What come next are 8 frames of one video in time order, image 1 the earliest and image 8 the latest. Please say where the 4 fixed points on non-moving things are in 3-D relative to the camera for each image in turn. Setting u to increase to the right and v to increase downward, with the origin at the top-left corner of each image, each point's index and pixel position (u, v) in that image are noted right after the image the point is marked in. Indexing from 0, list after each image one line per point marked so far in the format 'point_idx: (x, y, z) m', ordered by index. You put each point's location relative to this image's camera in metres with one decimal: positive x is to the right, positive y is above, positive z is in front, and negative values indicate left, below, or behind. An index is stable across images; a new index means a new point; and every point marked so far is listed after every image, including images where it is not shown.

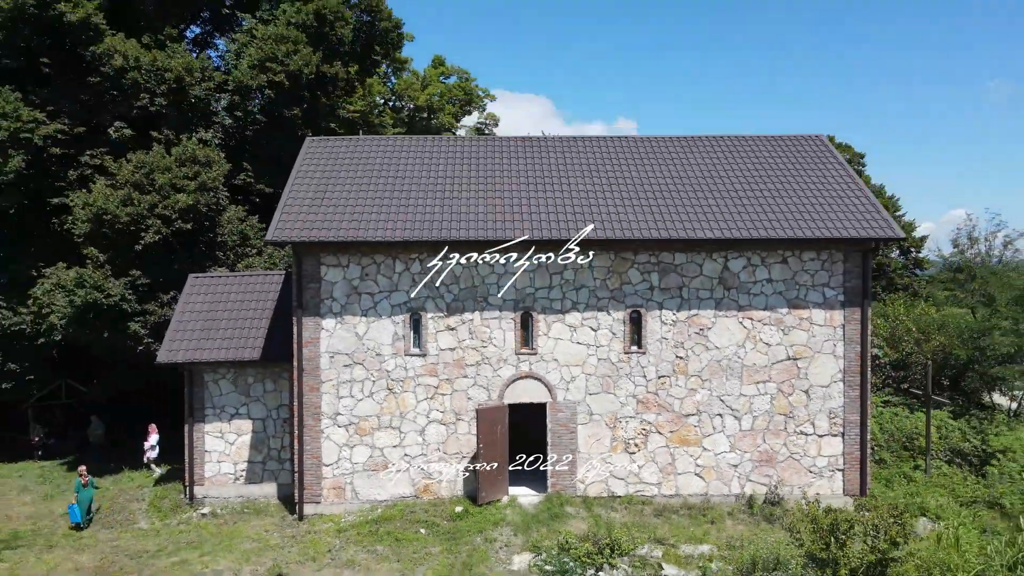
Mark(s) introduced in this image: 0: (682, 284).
0: (+3.1, +0.1, +11.6) m
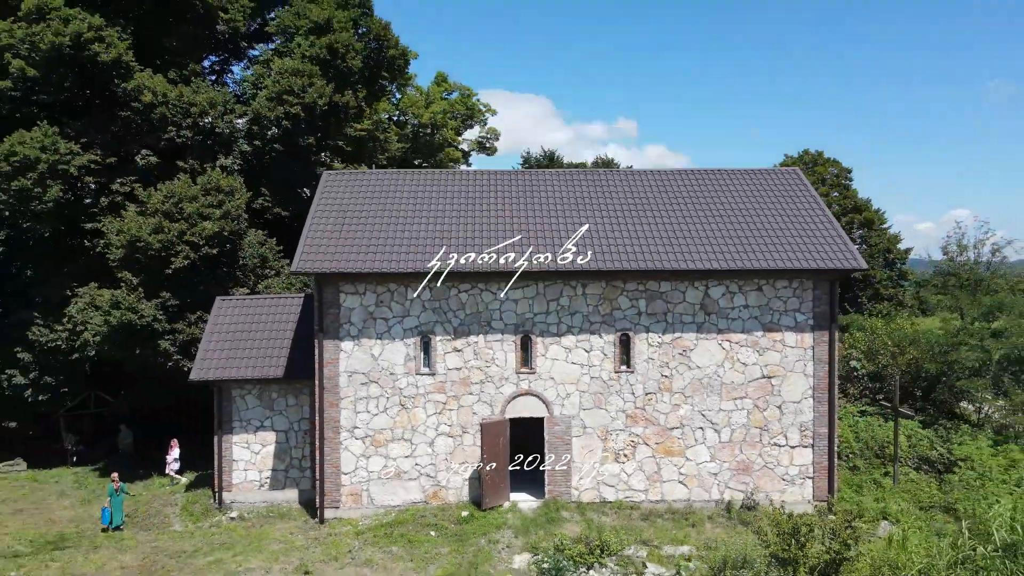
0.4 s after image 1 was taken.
0: (+3.1, -0.4, +12.8) m
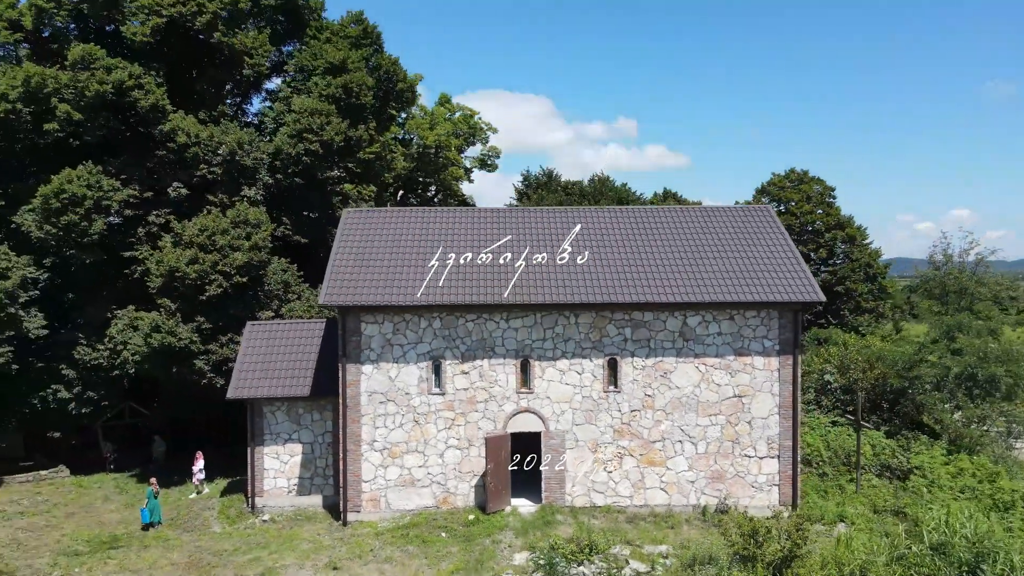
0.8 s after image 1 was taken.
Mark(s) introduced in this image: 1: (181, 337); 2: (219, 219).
0: (+3.1, -1.1, +14.5) m
1: (-8.9, -1.4, +17.3) m
2: (-8.3, +1.9, +18.2) m
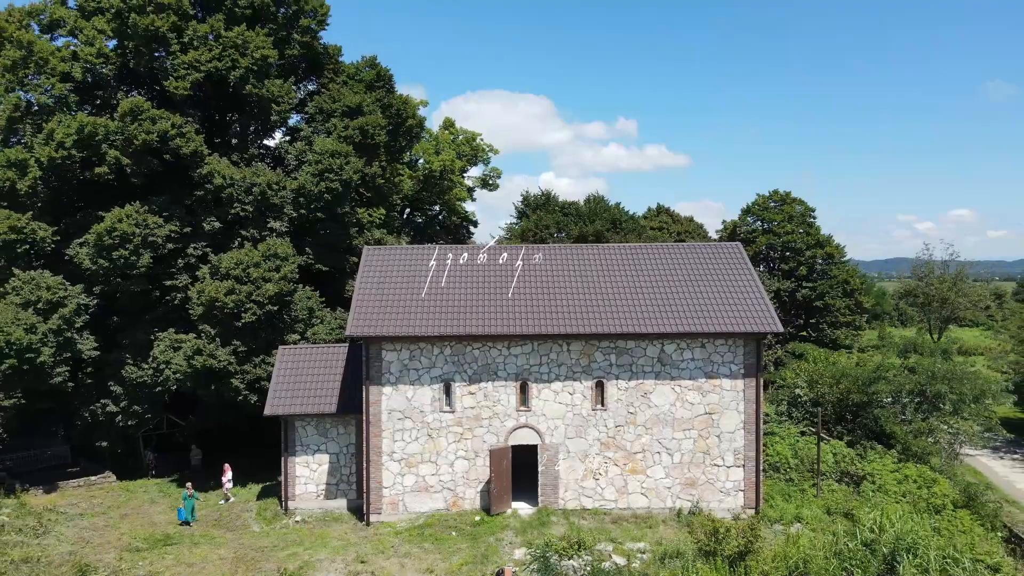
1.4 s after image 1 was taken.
0: (+3.1, -1.9, +16.7) m
1: (-8.9, -2.2, +19.5) m
2: (-8.3, +1.1, +20.4) m
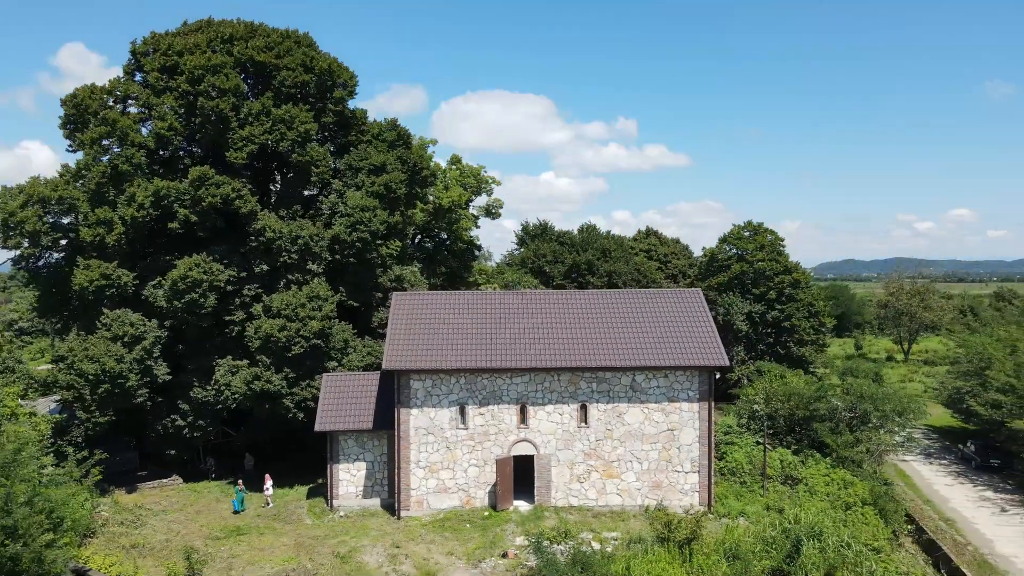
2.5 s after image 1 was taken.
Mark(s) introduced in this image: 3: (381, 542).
0: (+3.2, -3.3, +21.0) m
1: (-8.8, -3.6, +23.8) m
2: (-8.2, -0.3, +24.7) m
3: (-4.0, -7.8, +19.5) m
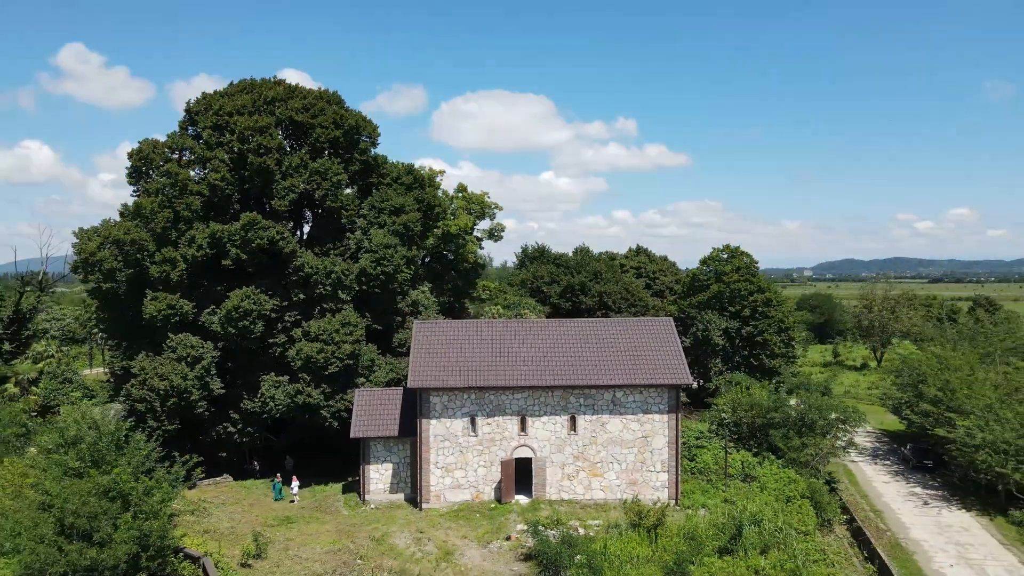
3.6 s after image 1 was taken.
0: (+3.3, -4.6, +25.4) m
1: (-8.7, -4.8, +28.2) m
2: (-8.2, -1.5, +29.1) m
3: (-3.9, -9.0, +23.9) m
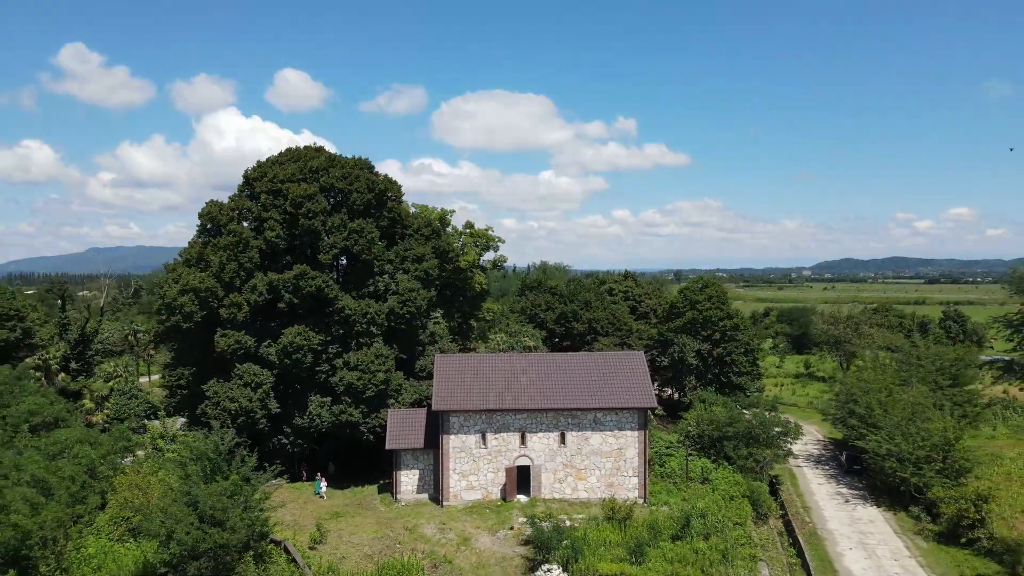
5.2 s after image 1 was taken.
0: (+3.4, -6.7, +32.1) m
1: (-8.6, -7.0, +34.9) m
2: (-8.0, -3.7, +35.8) m
3: (-3.8, -11.2, +30.6) m
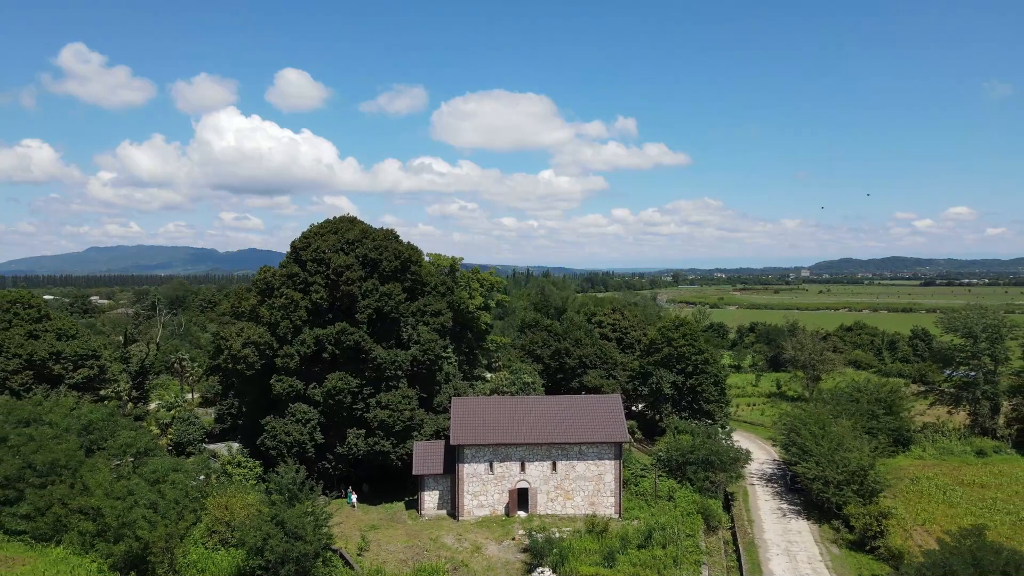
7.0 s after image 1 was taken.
0: (+3.5, -10.4, +40.2) m
1: (-8.5, -10.6, +43.0) m
2: (-7.9, -7.3, +43.9) m
3: (-3.7, -14.9, +38.7) m
